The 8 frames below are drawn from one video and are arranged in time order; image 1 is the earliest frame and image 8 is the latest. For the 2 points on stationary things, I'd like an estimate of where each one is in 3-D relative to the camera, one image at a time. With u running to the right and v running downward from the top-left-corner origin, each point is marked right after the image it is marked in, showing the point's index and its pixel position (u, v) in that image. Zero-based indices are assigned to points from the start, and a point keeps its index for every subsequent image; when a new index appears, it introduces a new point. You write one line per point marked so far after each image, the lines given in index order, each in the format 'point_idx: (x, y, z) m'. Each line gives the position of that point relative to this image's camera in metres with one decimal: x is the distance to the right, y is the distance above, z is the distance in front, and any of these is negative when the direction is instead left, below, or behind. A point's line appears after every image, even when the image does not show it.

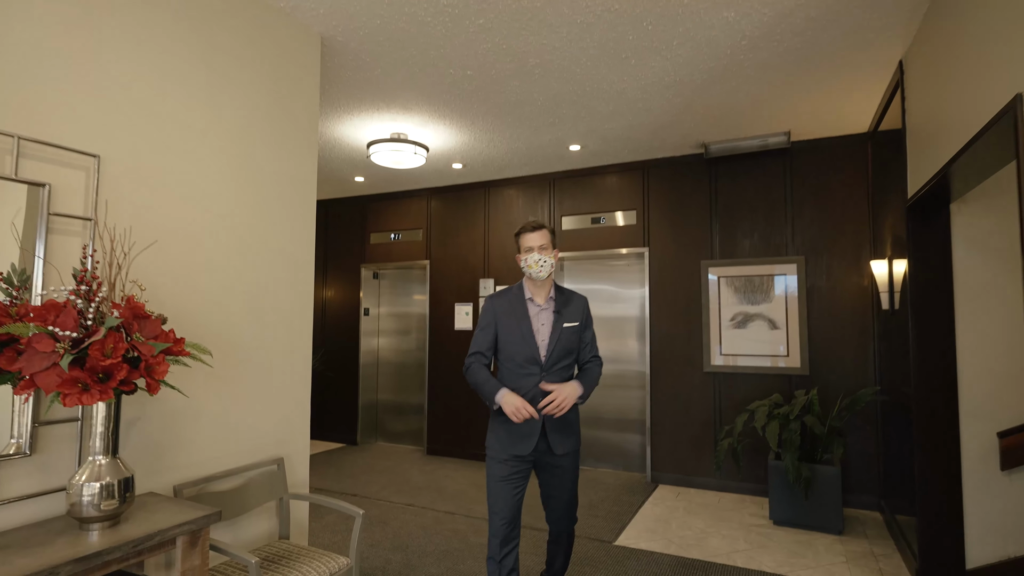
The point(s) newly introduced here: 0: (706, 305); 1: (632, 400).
0: (+1.6, -0.1, +4.5) m
1: (+1.1, -1.0, +5.0) m
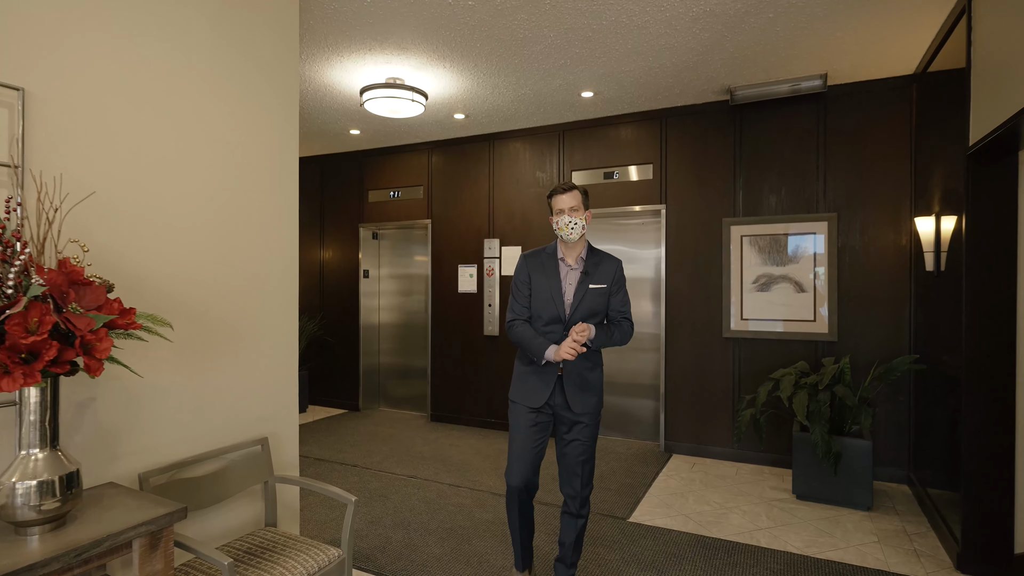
0: (+1.6, +0.2, +4.2) m
1: (+1.1, -0.6, +4.8) m
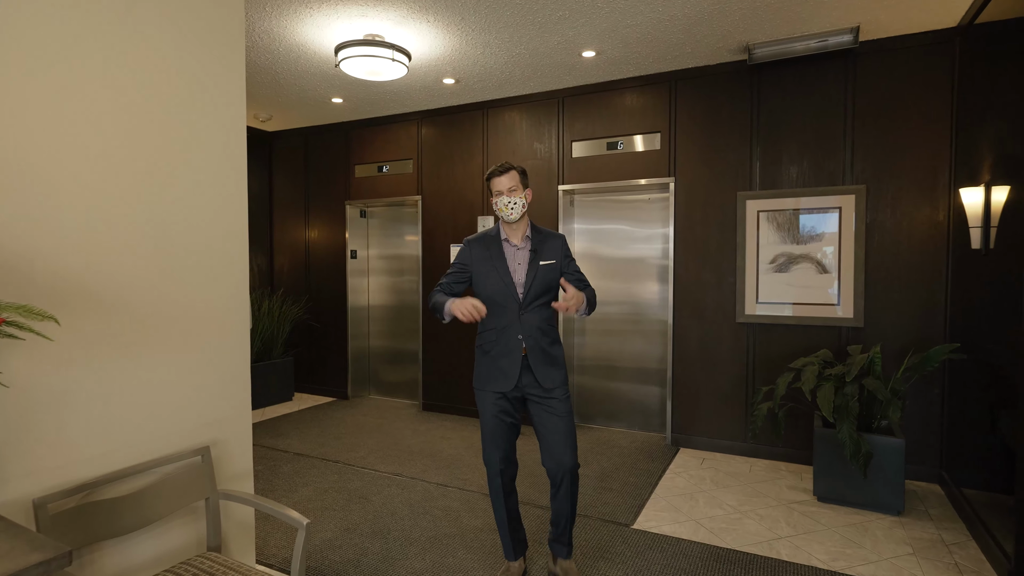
0: (+1.6, +0.3, +3.8) m
1: (+1.1, -0.5, +4.4) m
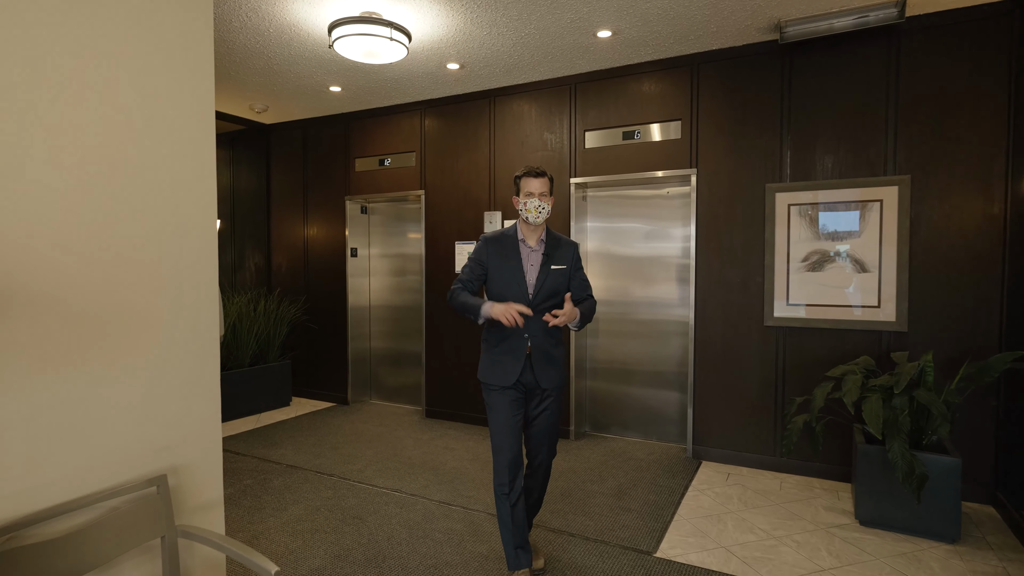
0: (+1.7, +0.3, +3.5) m
1: (+1.2, -0.5, +4.1) m
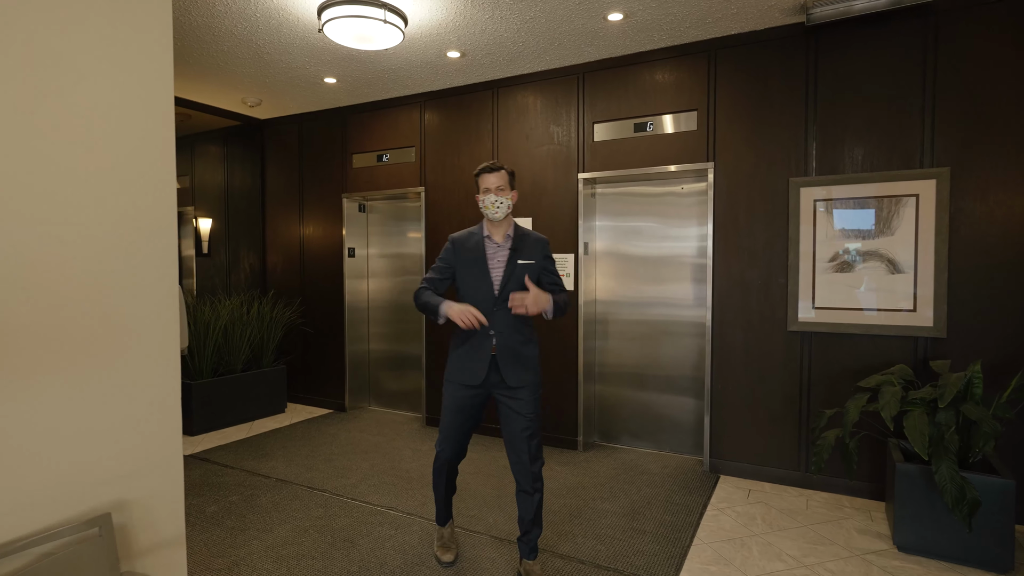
0: (+1.7, +0.3, +3.3) m
1: (+1.2, -0.5, +3.9) m
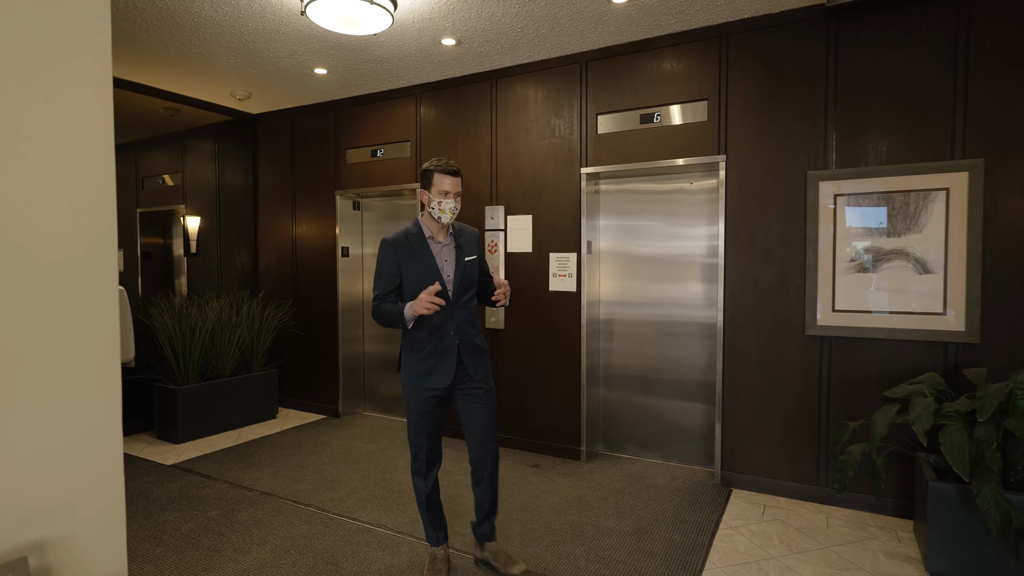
0: (+1.7, +0.3, +3.1) m
1: (+1.2, -0.5, +3.7) m
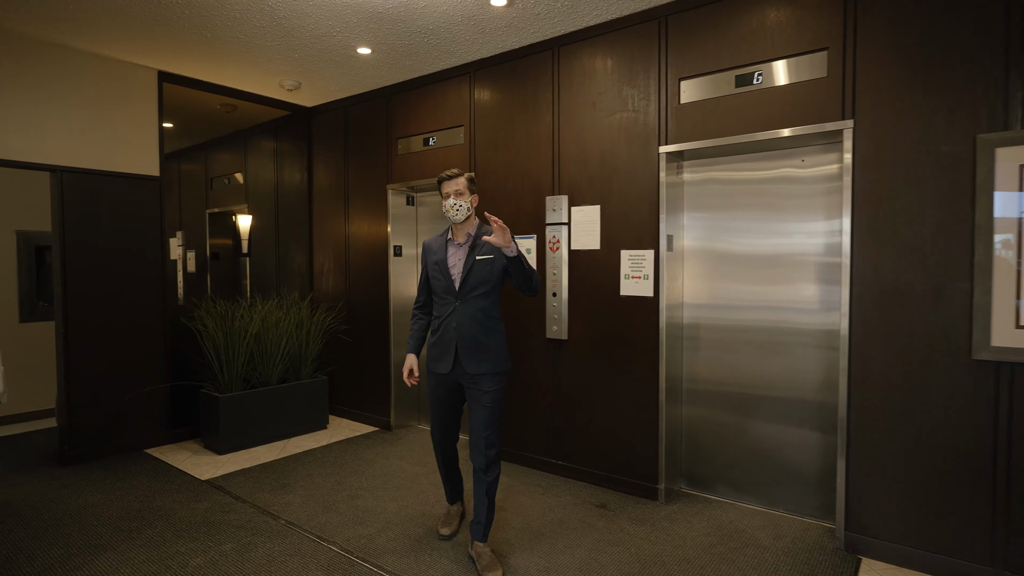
0: (+1.9, +0.2, +2.2) m
1: (+1.5, -0.5, +2.9) m
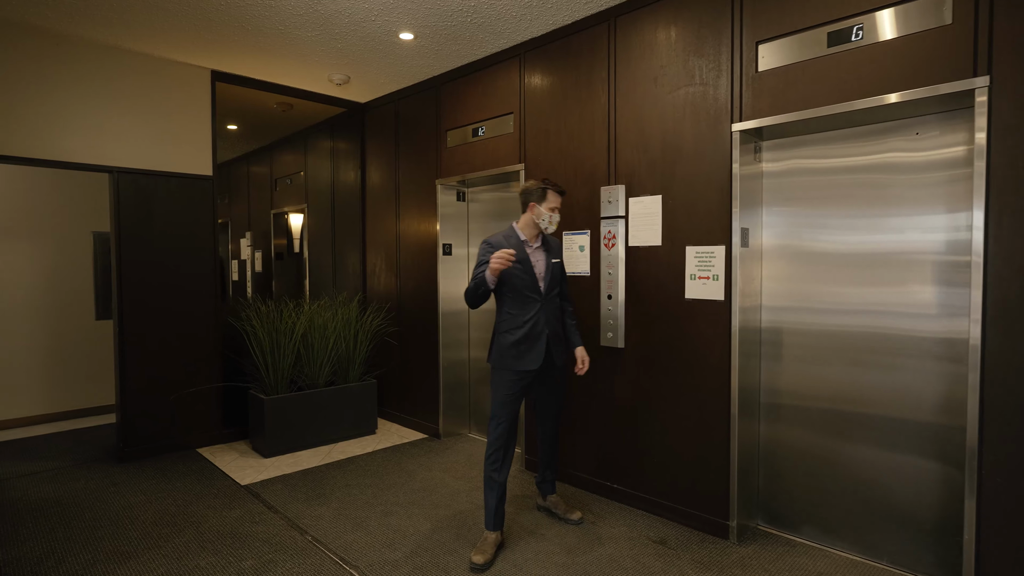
0: (+2.0, +0.2, +1.6) m
1: (+1.7, -0.5, +2.4) m
